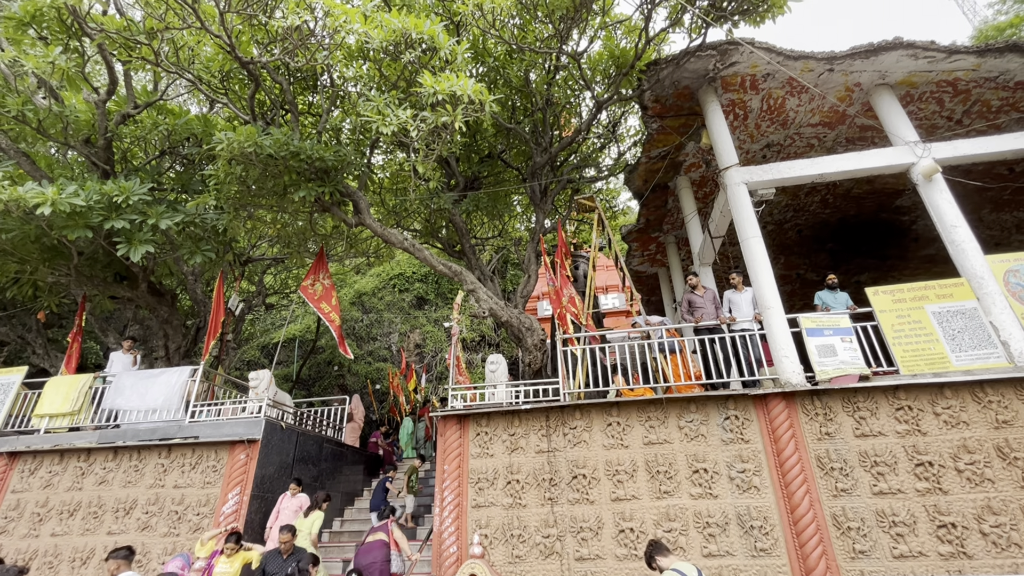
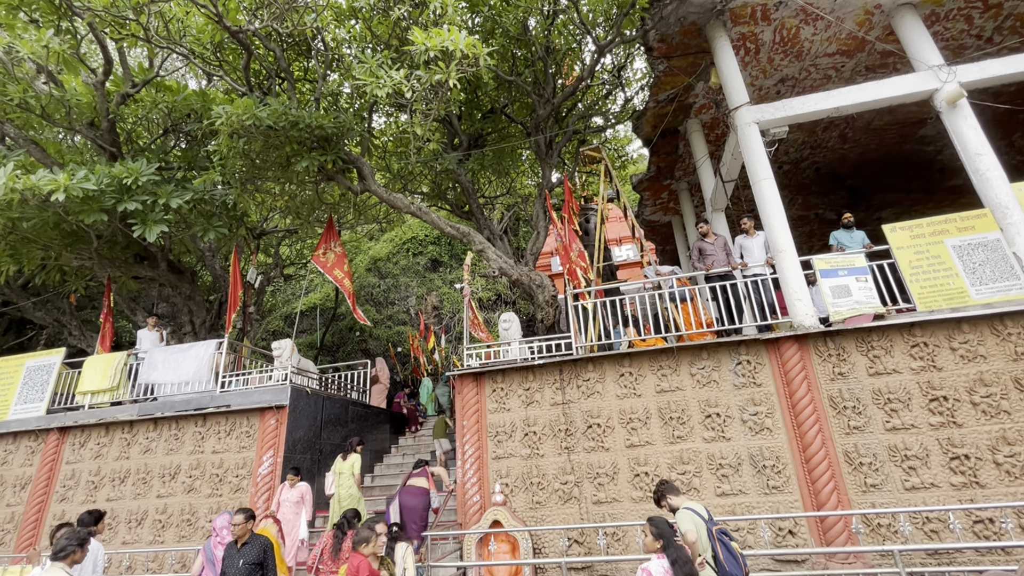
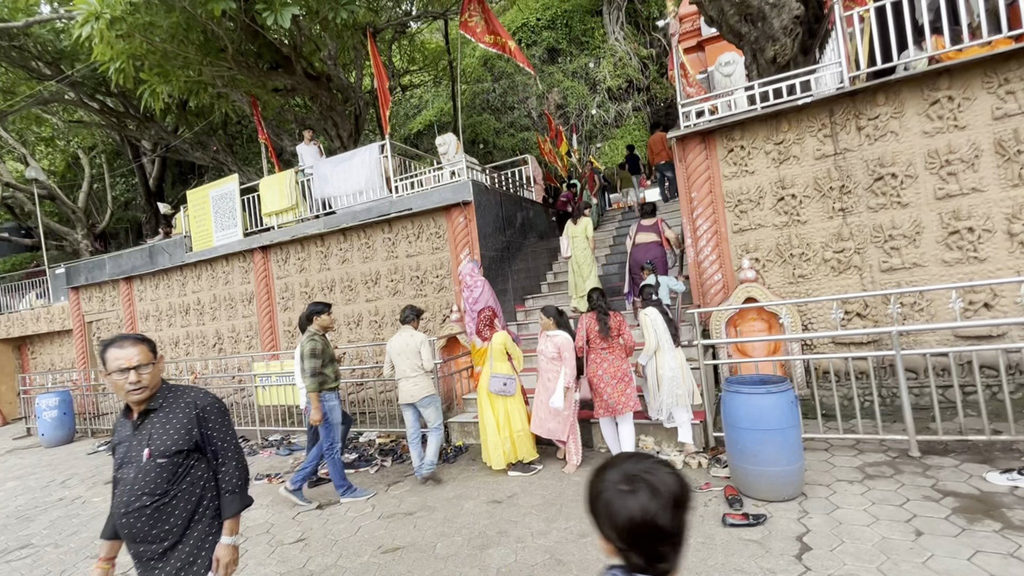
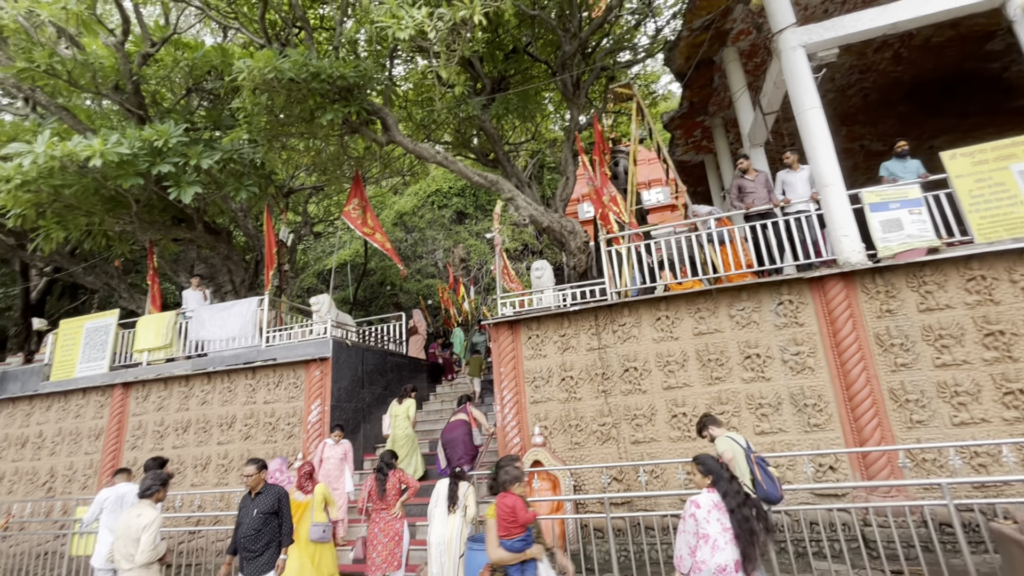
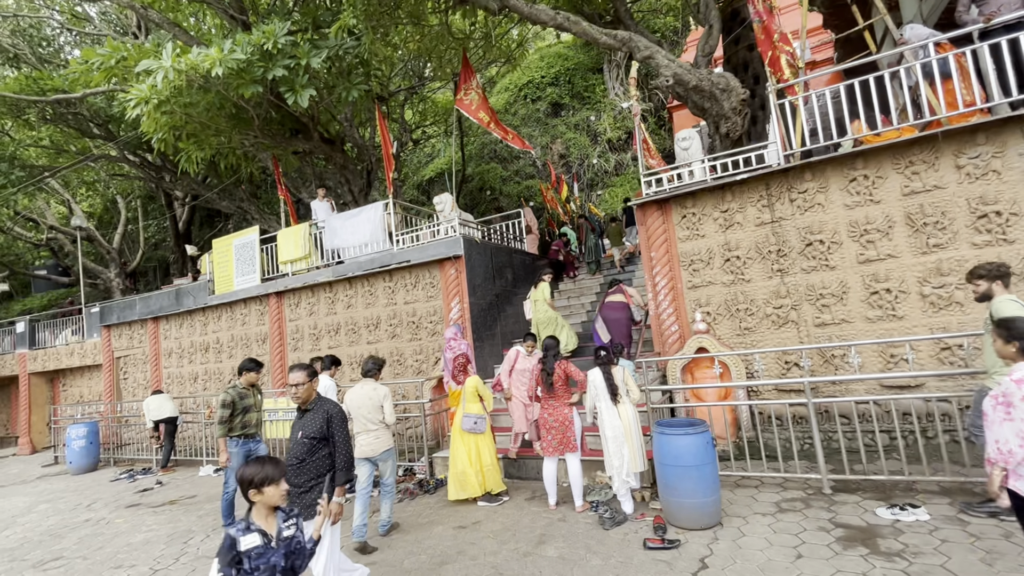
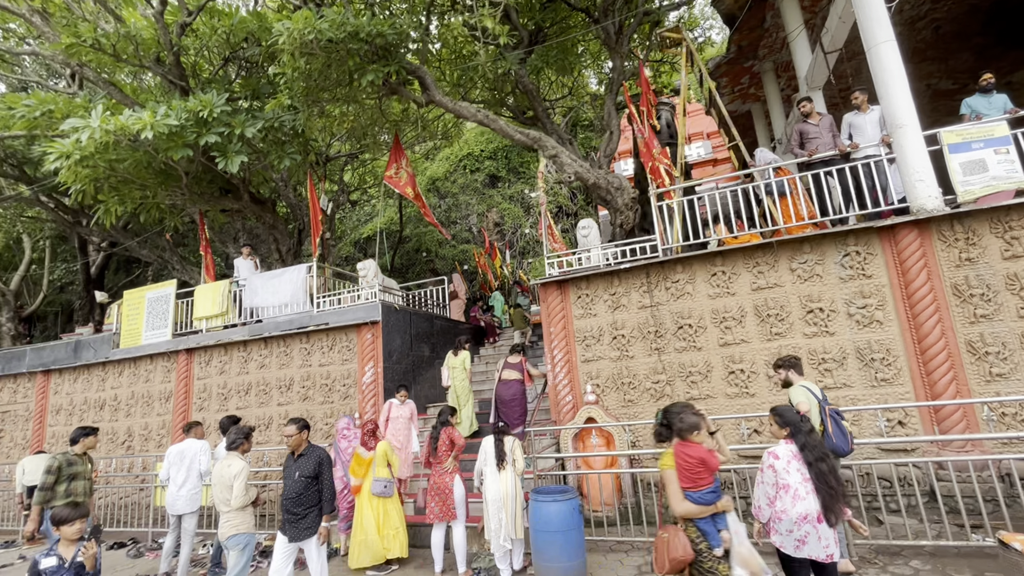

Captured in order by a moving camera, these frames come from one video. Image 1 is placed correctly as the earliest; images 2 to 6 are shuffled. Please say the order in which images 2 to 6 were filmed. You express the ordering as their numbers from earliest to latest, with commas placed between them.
2, 4, 6, 5, 3
